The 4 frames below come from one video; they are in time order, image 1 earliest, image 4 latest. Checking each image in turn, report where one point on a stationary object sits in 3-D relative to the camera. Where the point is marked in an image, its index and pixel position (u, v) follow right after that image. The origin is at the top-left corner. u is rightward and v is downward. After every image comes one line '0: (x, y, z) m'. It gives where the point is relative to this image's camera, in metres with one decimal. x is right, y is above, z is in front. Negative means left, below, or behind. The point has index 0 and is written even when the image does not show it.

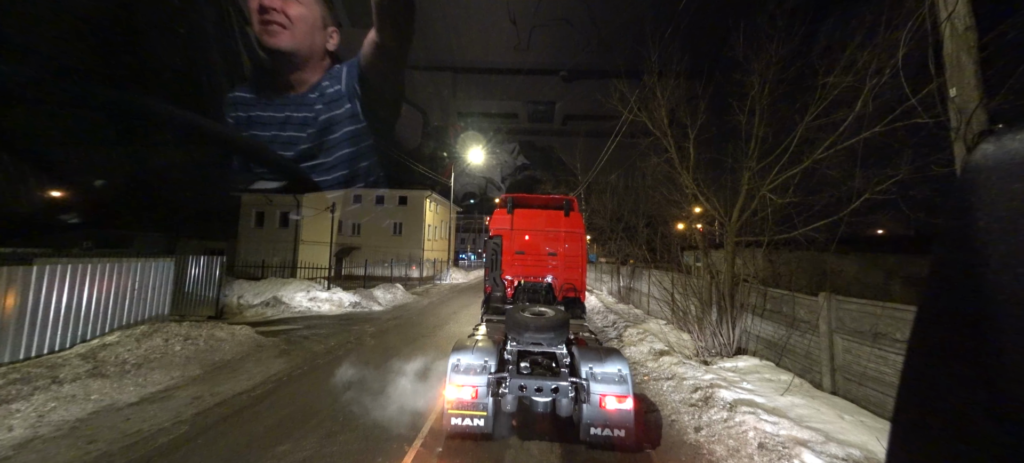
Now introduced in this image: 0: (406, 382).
0: (-1.9, -2.8, +7.0) m
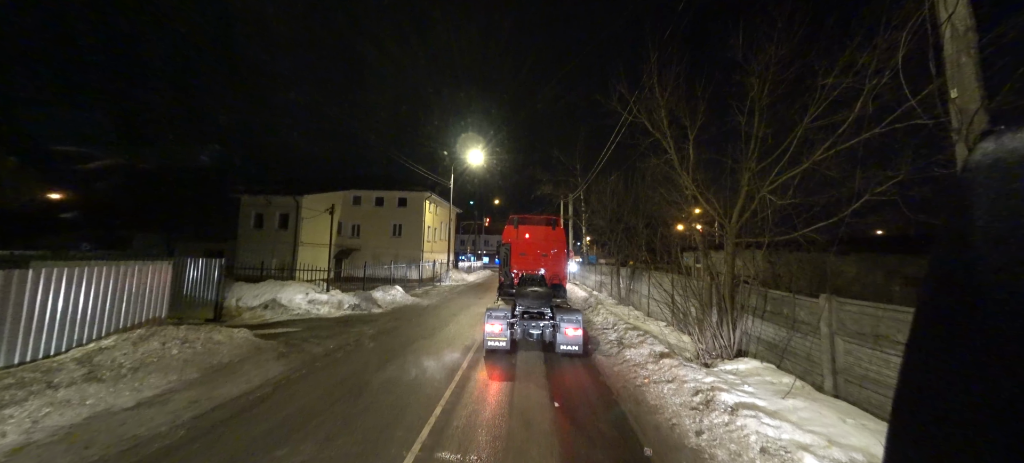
0: (-1.9, -2.9, +7.0) m
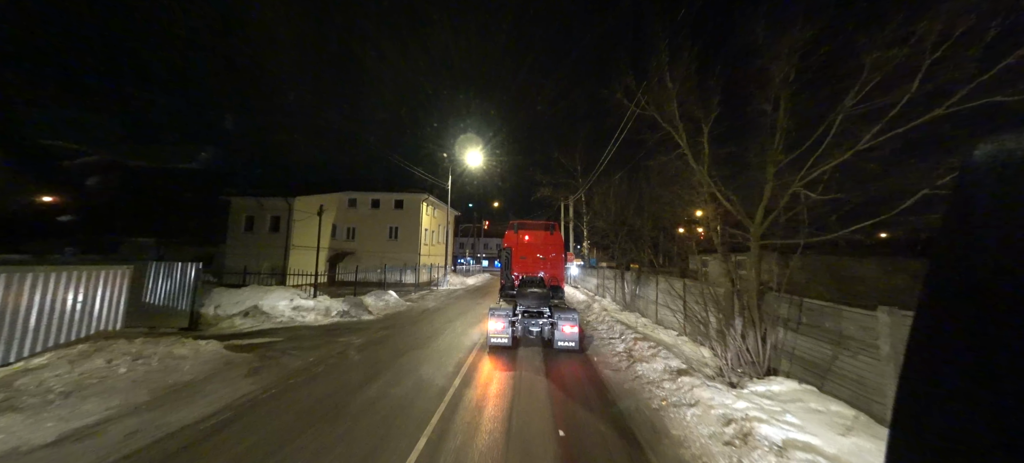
0: (-2.0, -2.9, +6.2) m
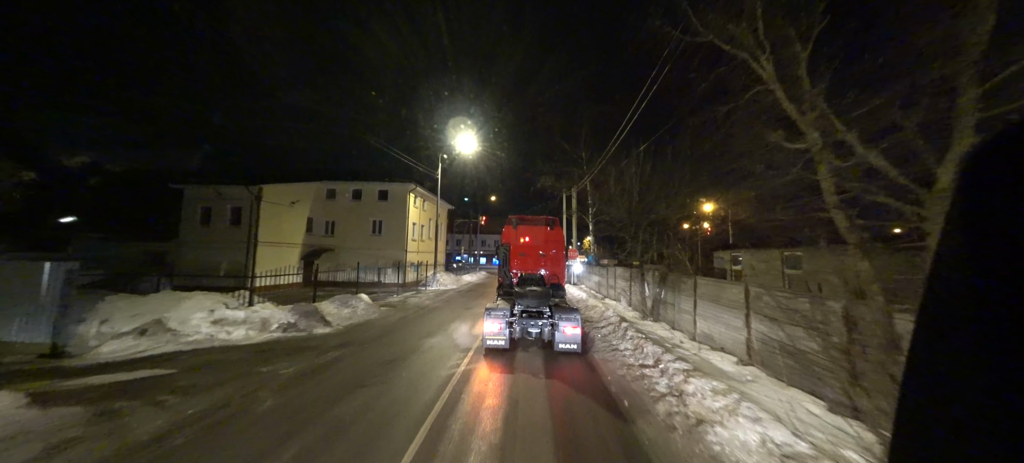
0: (-2.1, -2.6, +3.2) m
